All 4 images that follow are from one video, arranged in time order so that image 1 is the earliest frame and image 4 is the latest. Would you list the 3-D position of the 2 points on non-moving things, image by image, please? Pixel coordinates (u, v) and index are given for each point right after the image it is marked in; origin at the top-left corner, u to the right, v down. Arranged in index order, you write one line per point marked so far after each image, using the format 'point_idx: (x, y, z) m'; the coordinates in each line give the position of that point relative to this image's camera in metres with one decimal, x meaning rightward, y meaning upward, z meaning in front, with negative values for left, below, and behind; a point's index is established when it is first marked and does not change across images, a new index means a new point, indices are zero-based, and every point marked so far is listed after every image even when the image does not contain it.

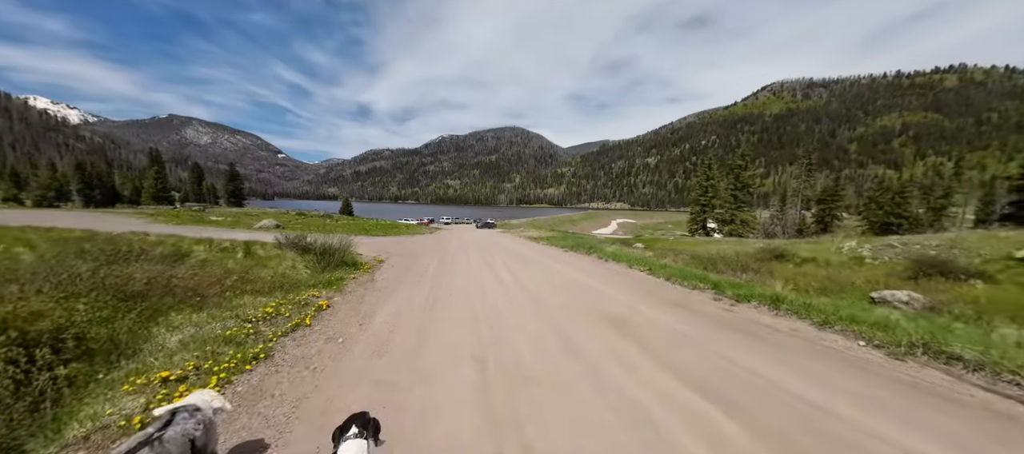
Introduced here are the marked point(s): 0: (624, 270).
0: (+5.5, -2.5, +17.5) m
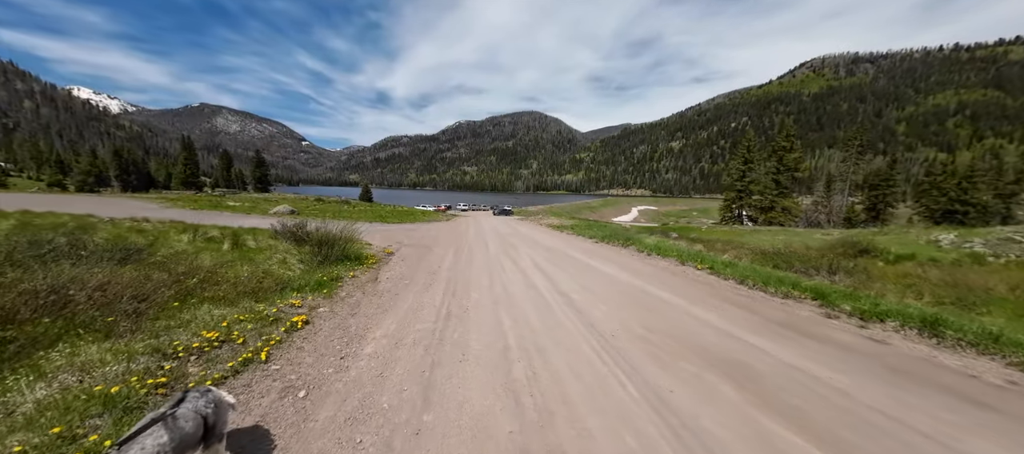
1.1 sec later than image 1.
0: (+6.8, -2.0, +14.5) m
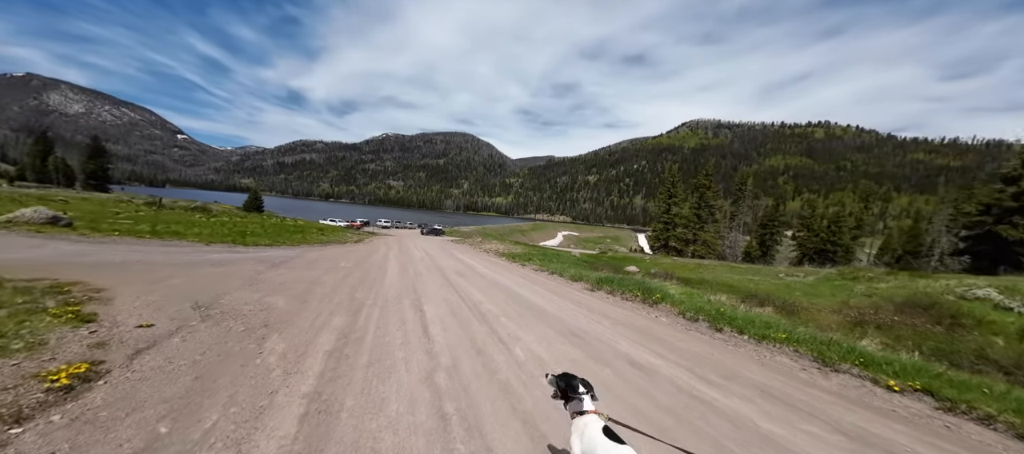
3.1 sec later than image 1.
0: (+6.5, -3.3, +6.3) m
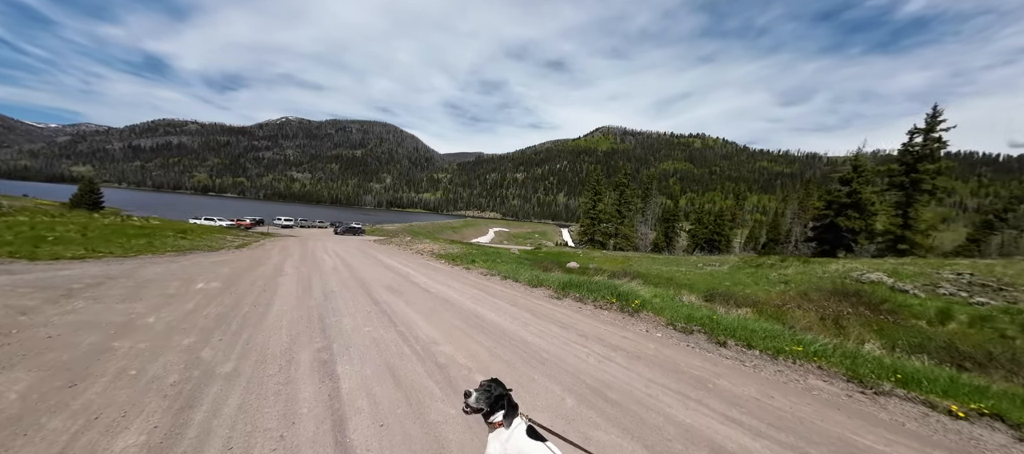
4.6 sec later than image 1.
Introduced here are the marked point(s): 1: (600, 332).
0: (+6.5, -3.2, +4.5) m
1: (+2.2, -2.8, +8.9) m
